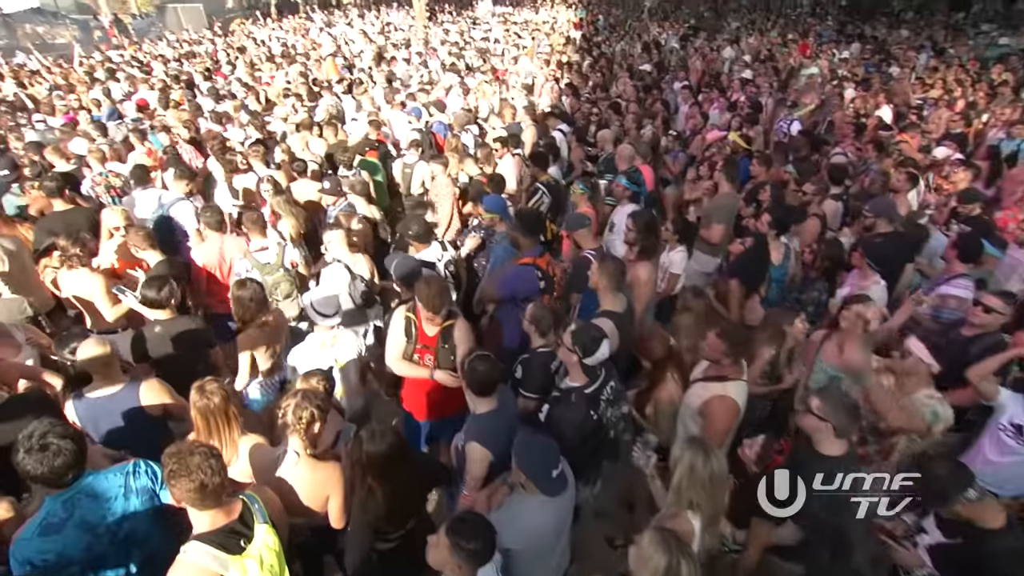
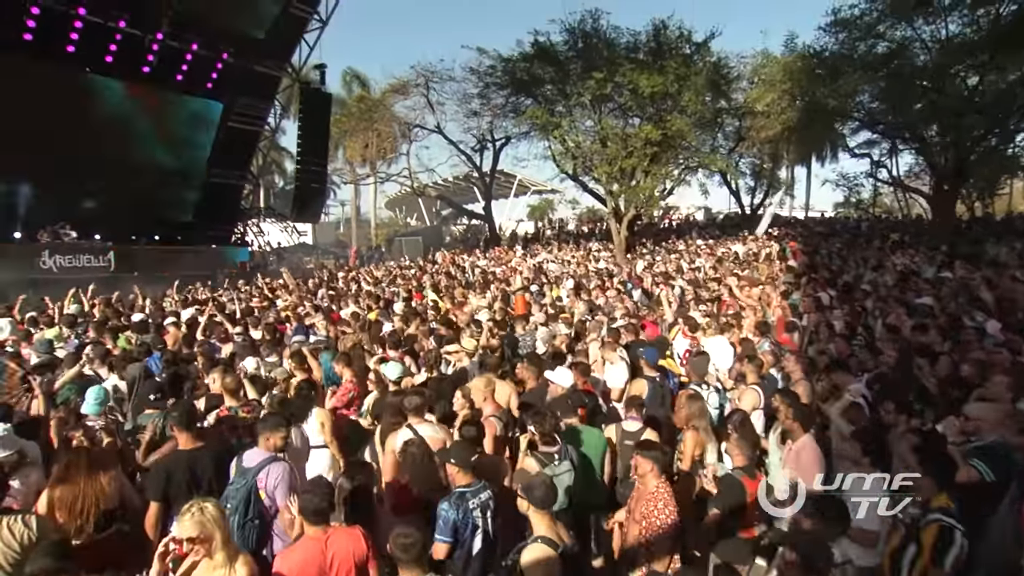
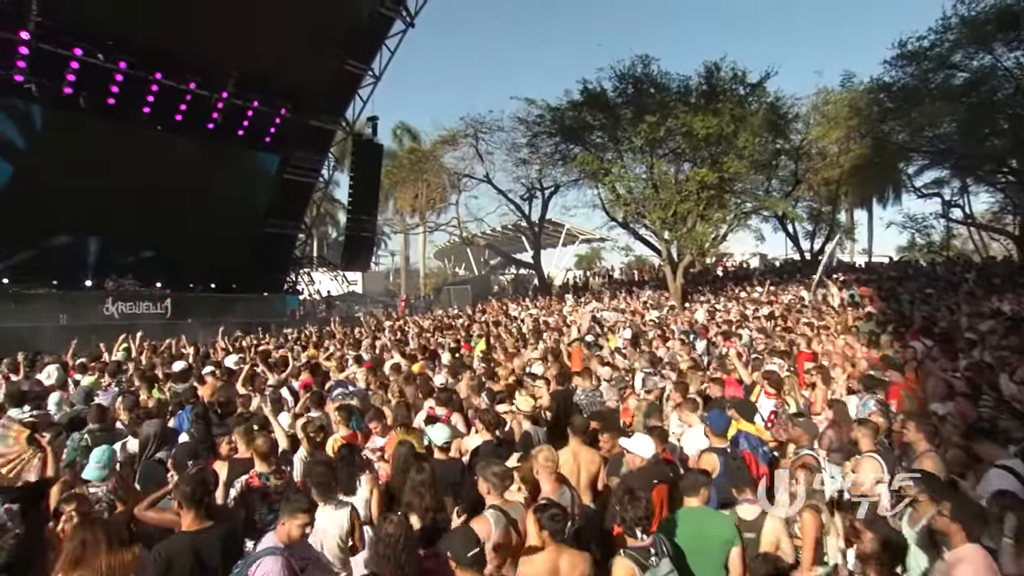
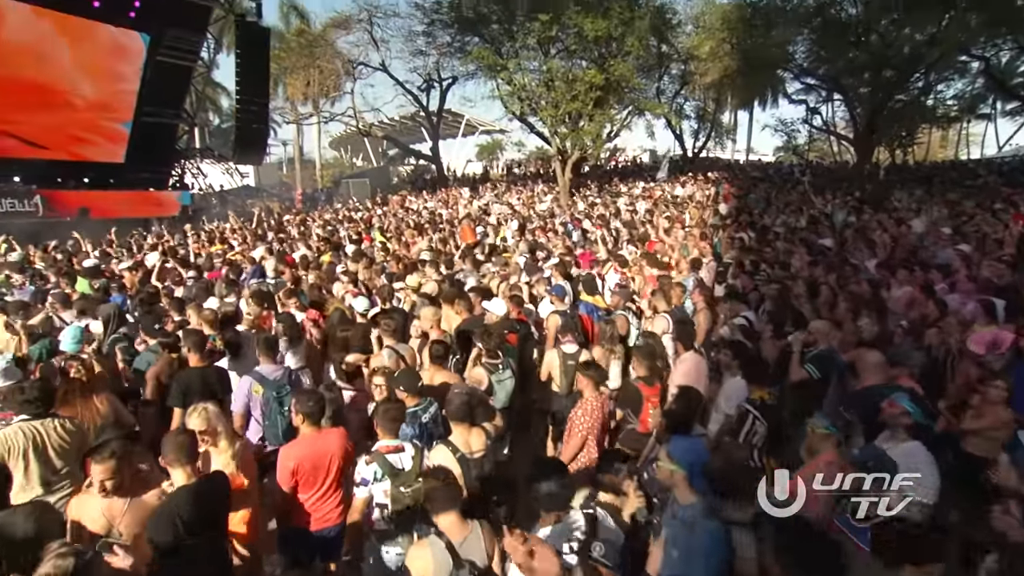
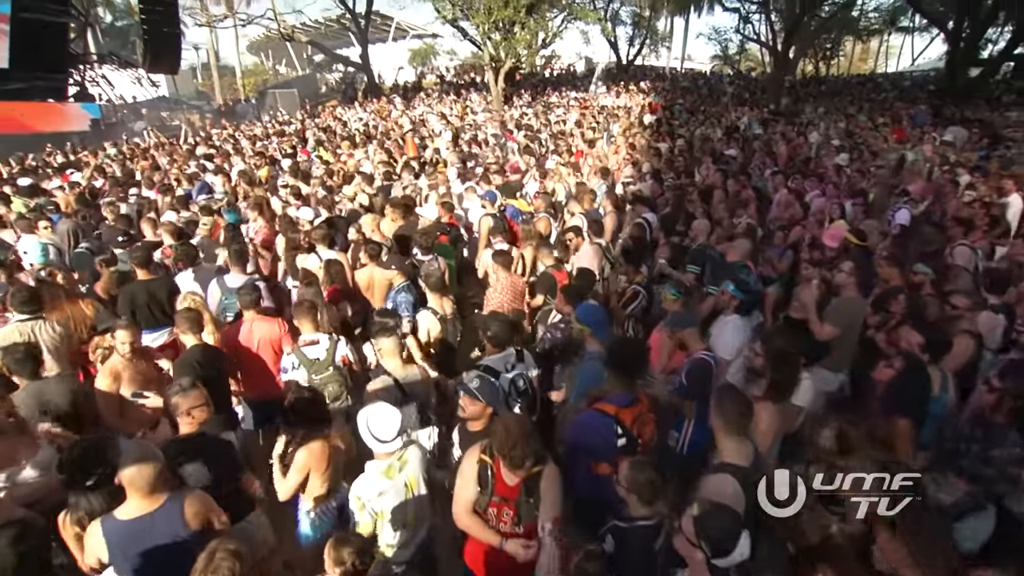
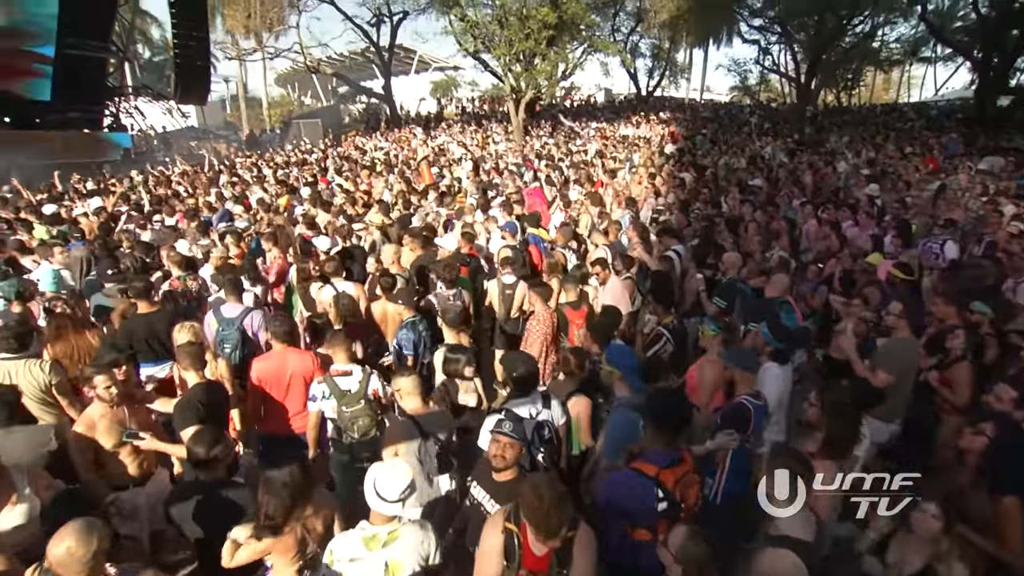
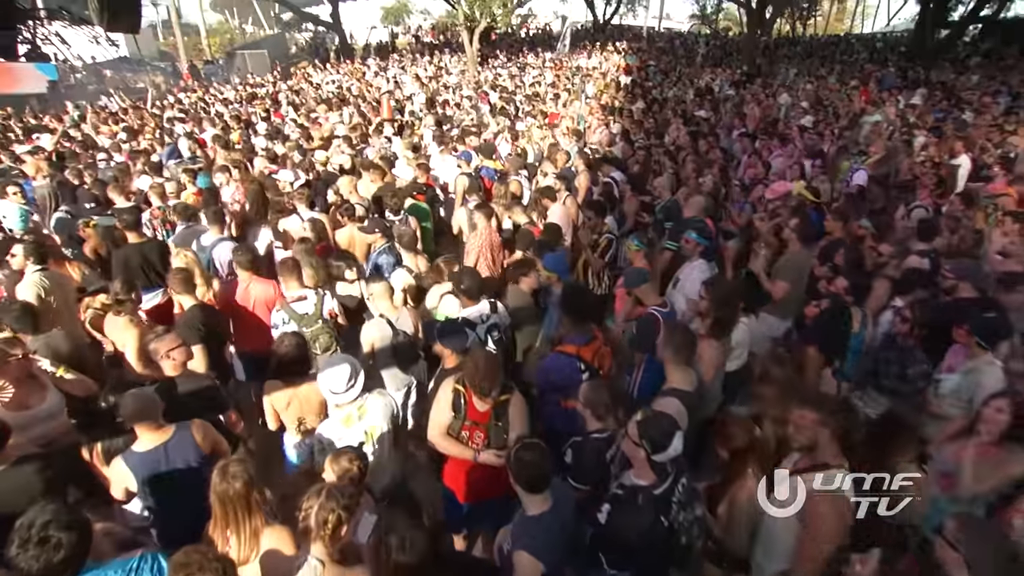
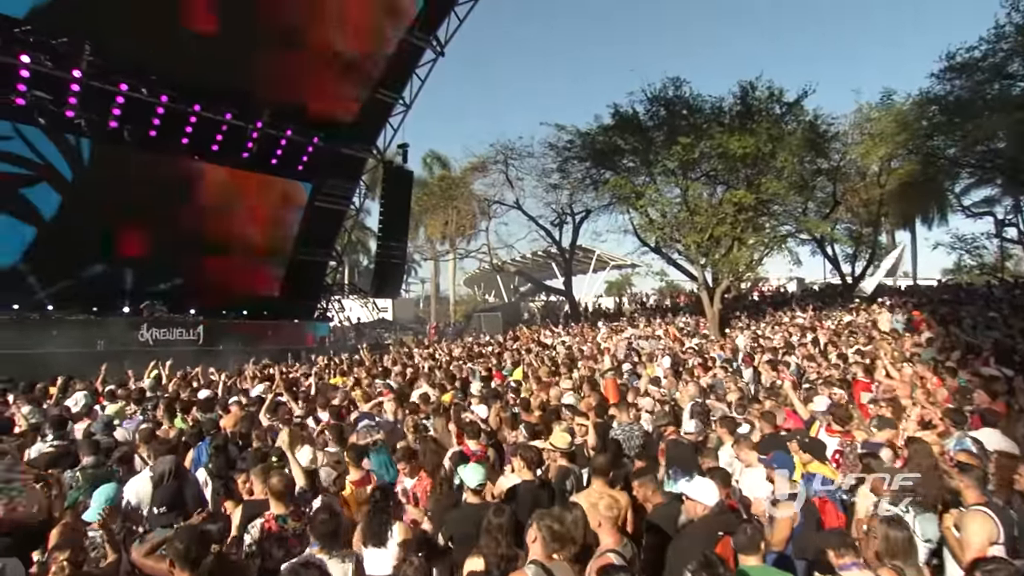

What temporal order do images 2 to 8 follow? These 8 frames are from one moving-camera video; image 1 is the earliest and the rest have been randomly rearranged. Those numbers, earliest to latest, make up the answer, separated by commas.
7, 5, 6, 4, 2, 3, 8
